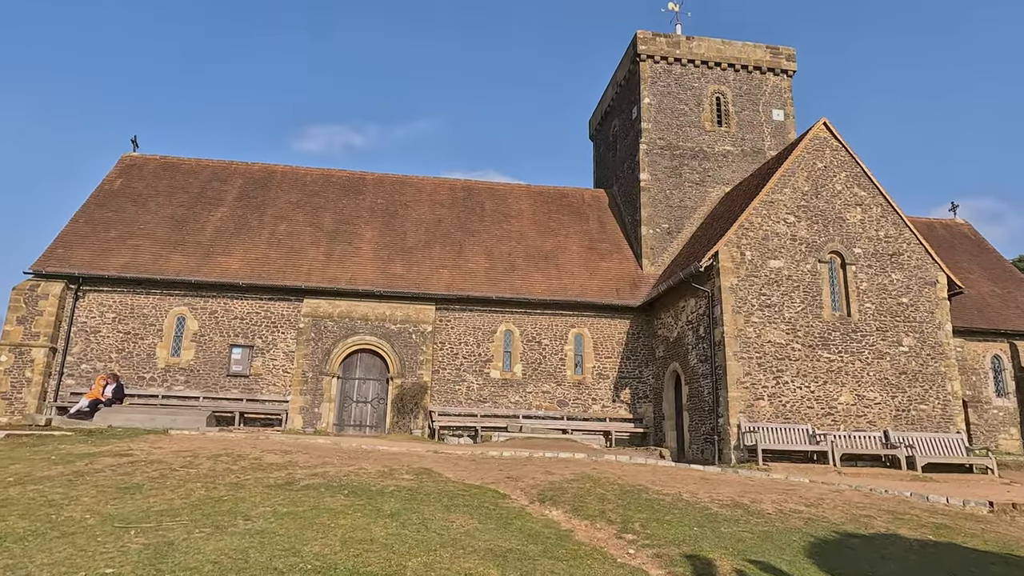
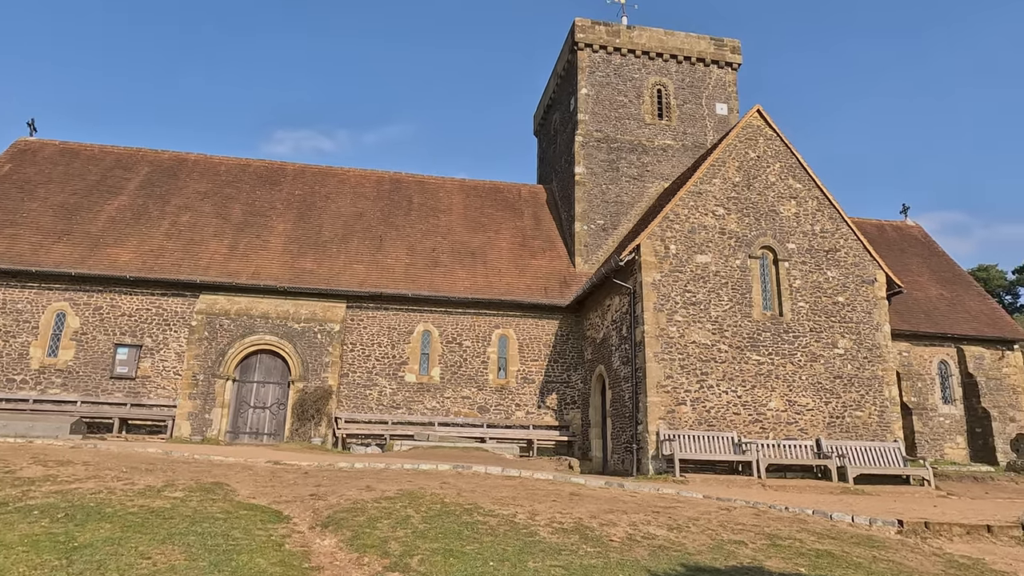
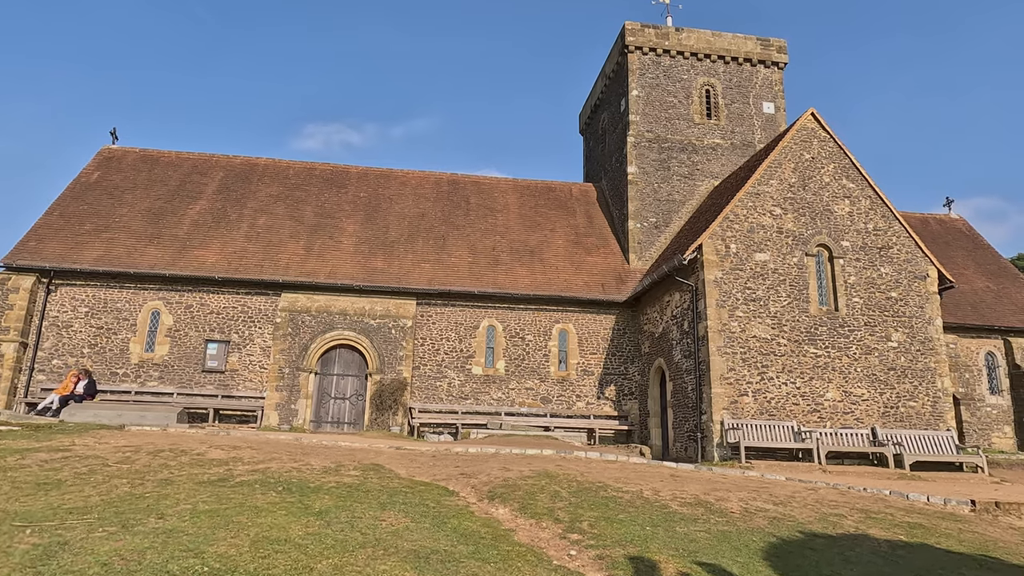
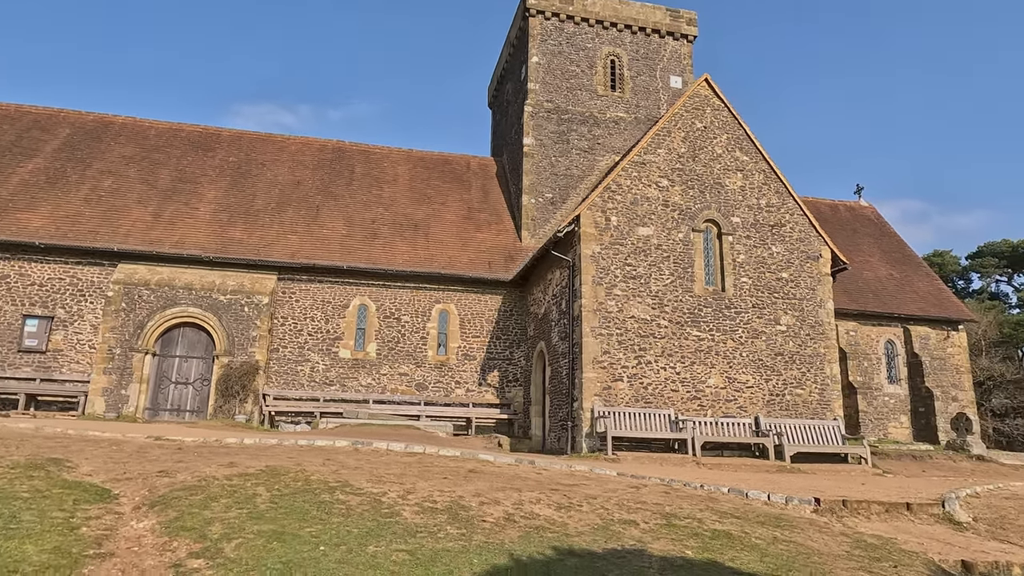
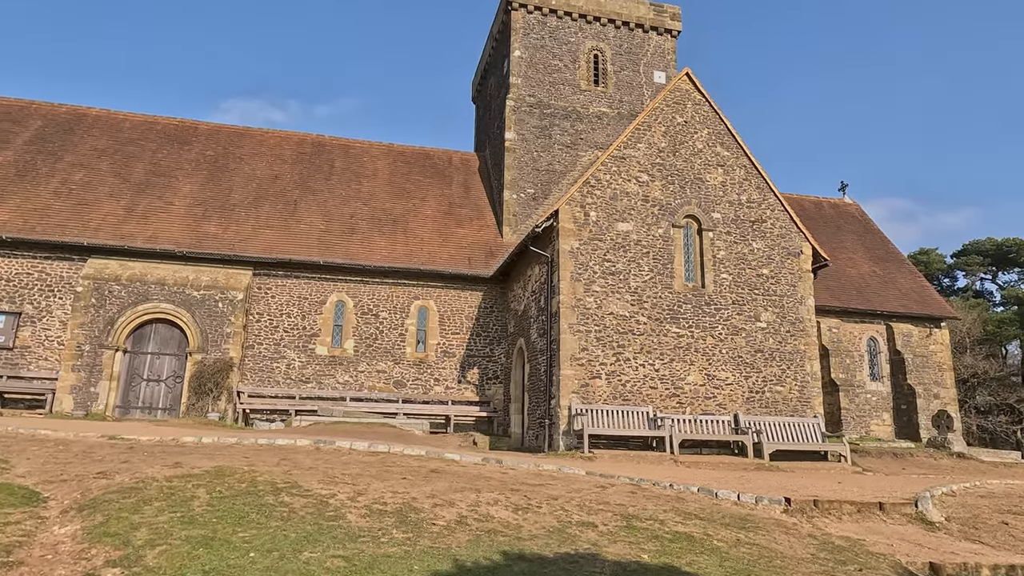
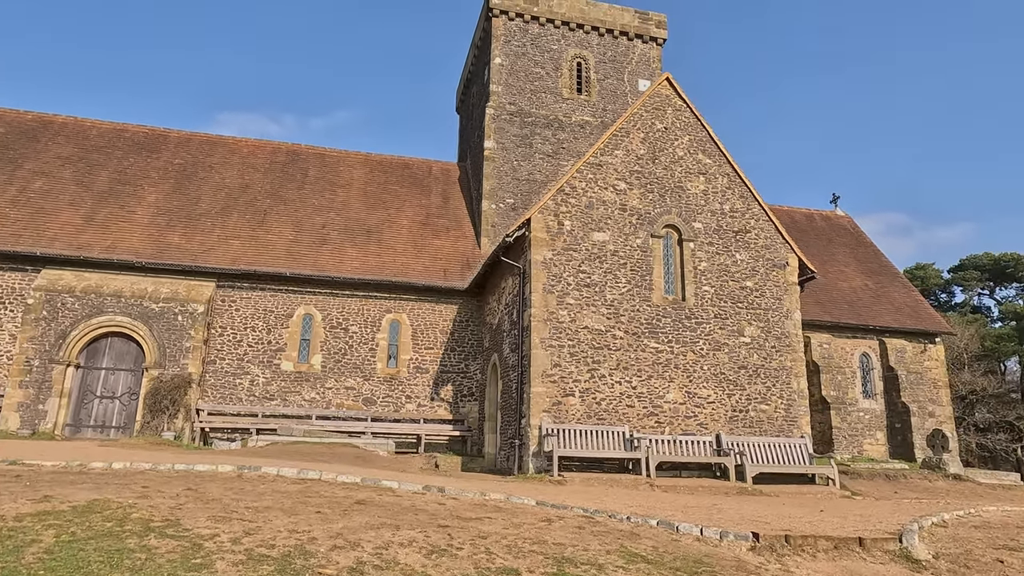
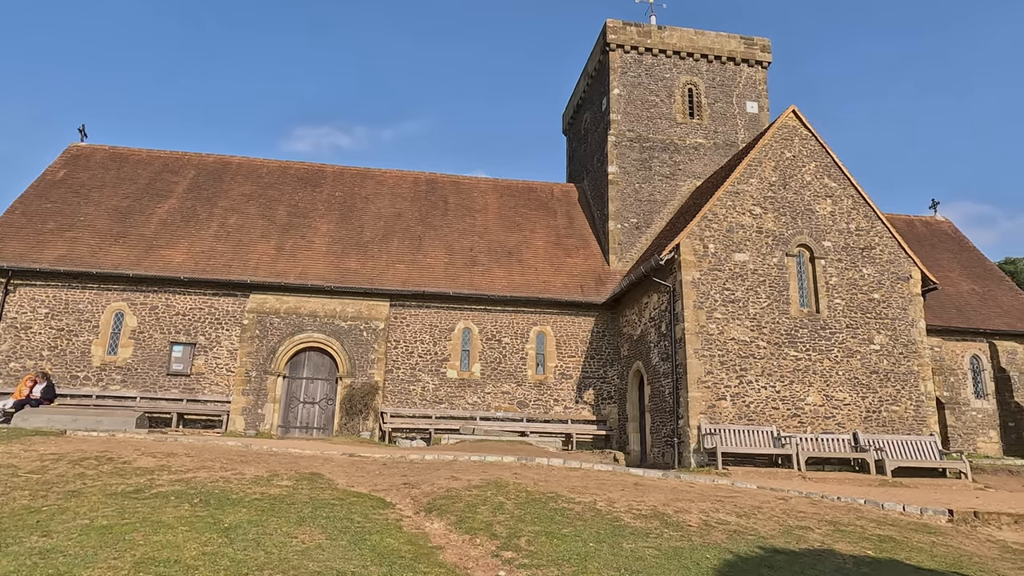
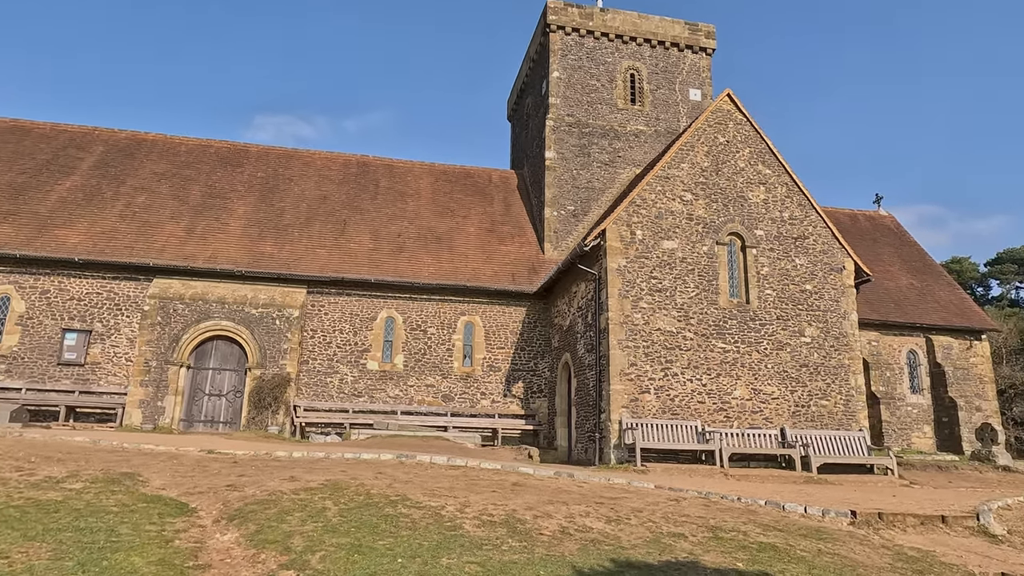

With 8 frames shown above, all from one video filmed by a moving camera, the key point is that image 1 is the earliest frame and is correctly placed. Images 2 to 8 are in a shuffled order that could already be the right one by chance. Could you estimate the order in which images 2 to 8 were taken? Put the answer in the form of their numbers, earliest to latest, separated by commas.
3, 7, 2, 8, 4, 5, 6
